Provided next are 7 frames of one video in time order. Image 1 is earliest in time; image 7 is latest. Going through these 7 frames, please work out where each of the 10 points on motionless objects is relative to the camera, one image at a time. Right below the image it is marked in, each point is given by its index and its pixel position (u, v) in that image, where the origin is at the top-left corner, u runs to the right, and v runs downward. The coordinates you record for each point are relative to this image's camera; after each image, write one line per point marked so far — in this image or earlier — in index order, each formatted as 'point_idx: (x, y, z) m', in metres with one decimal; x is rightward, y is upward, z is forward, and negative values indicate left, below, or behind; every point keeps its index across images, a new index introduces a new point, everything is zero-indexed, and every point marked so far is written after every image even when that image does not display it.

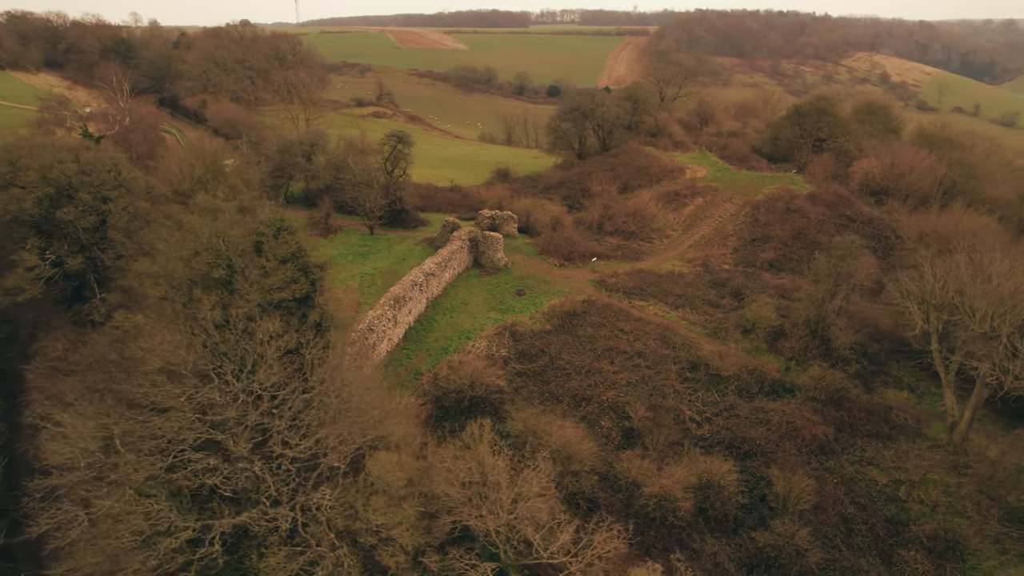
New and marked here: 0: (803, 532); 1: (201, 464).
0: (+7.2, -6.0, +15.7) m
1: (-5.1, -2.9, +10.9) m
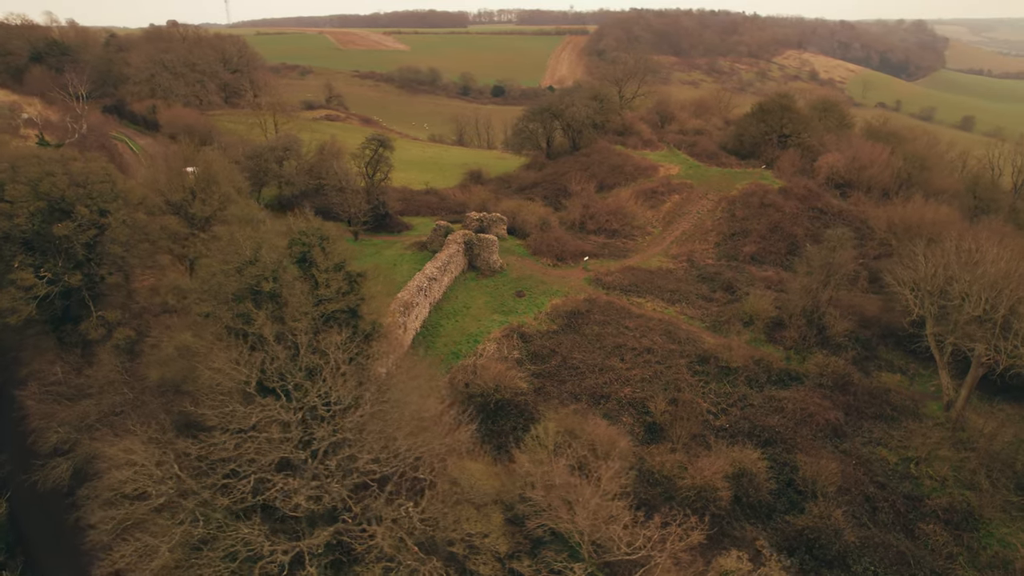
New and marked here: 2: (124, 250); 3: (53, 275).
0: (+8.4, -5.8, +16.4) m
1: (-3.6, -3.2, +10.6) m
2: (-11.9, +1.2, +19.8) m
3: (-13.2, +0.5, +18.6) m
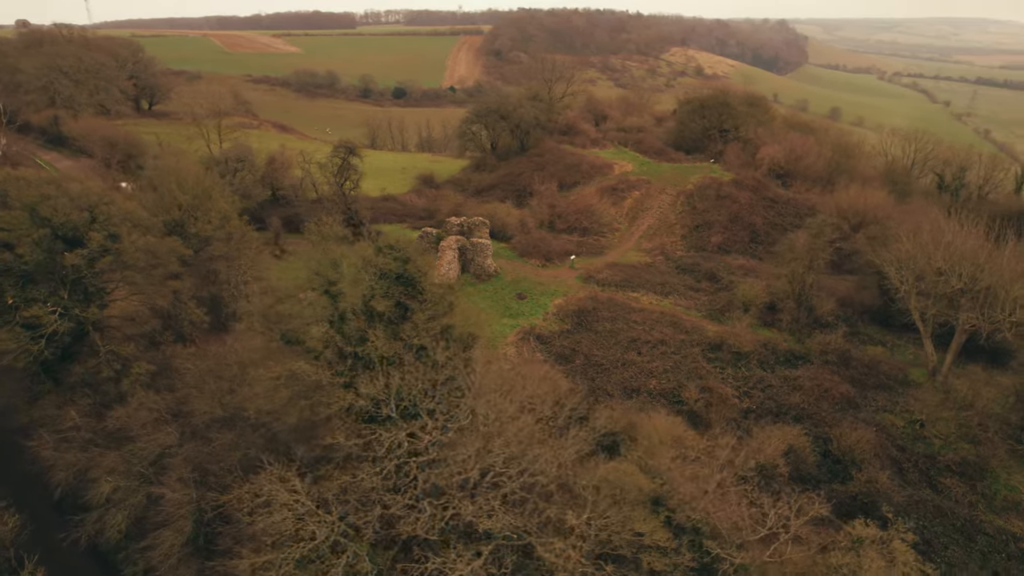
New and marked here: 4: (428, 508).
0: (+10.3, -5.3, +17.9) m
1: (-0.8, -3.4, +10.3) m
2: (-10.6, +0.3, +18.1) m
3: (-11.7, -0.5, +16.7) m
4: (-1.3, -3.5, +10.4) m
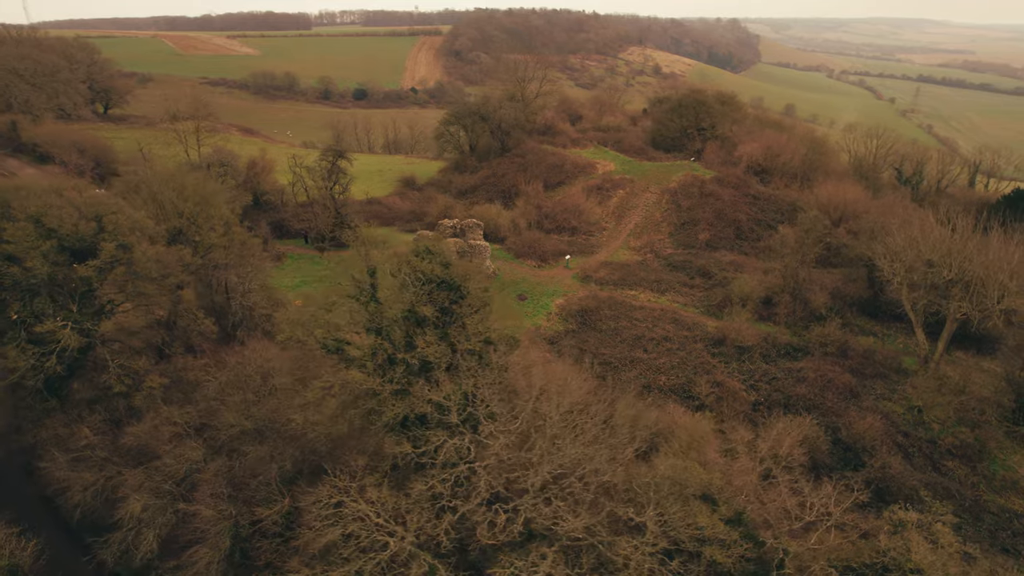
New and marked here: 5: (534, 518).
0: (+11.0, -5.1, +18.5) m
1: (+0.3, -3.5, +10.3) m
2: (-10.0, 0.0, +17.6) m
3: (-11.0, -0.8, +16.1) m
4: (-0.2, -3.6, +10.4) m
5: (+0.4, -3.6, +10.2) m
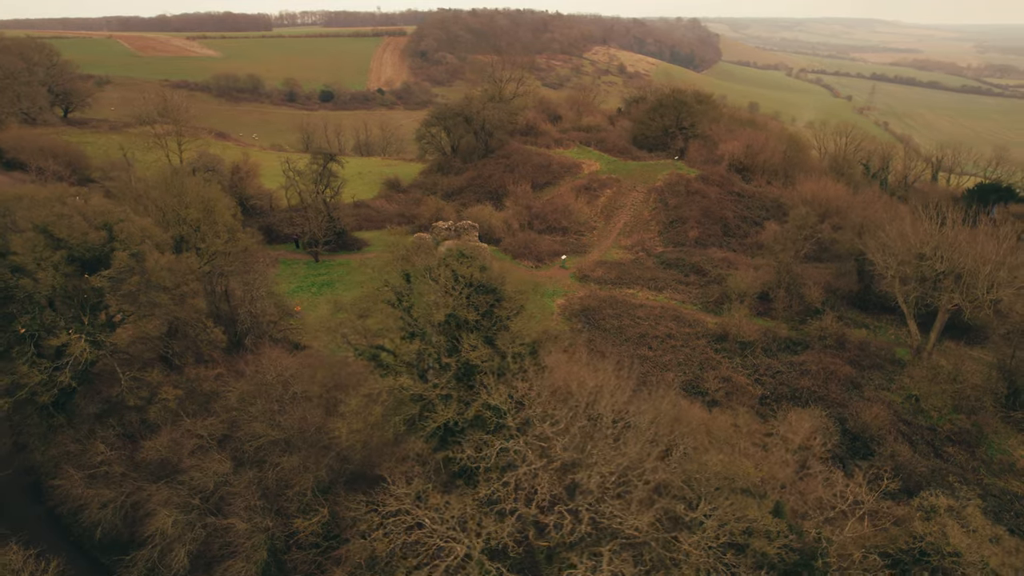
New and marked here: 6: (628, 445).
0: (+11.6, -4.9, +19.1) m
1: (+1.3, -3.5, +10.4) m
2: (-9.5, -0.2, +17.1) m
3: (-10.4, -1.1, +15.6) m
4: (+0.8, -3.7, +10.4) m
5: (+1.3, -3.7, +10.3) m
6: (+2.0, -2.8, +11.4) m
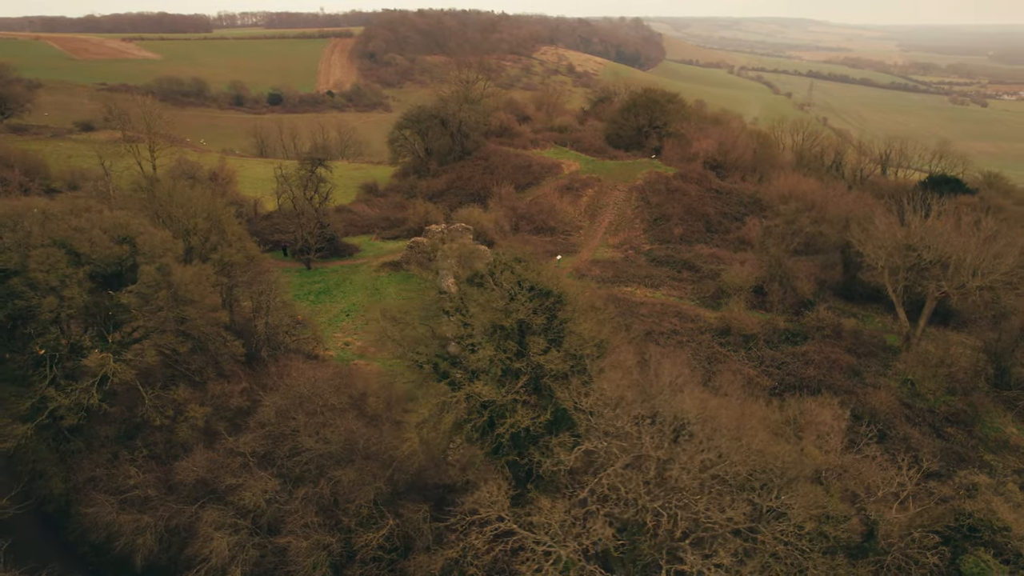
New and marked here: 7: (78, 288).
0: (+12.5, -4.6, +20.0) m
1: (+2.7, -3.5, +10.5) m
2: (-8.5, -0.6, +16.5) m
3: (-9.3, -1.4, +14.9) m
4: (+2.3, -3.7, +10.5) m
5: (+2.8, -3.7, +10.4) m
6: (+3.4, -2.8, +11.6) m
7: (-9.8, 0.0, +14.3) m
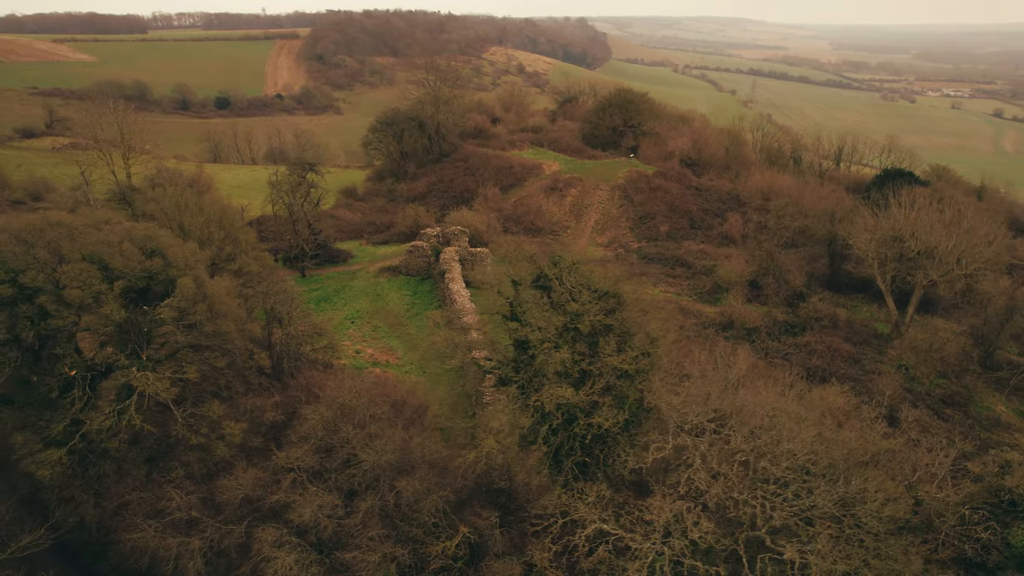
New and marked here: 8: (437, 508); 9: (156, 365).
0: (+13.3, -4.2, +21.0) m
1: (+4.3, -3.5, +10.8) m
2: (-7.5, -0.9, +15.9) m
3: (-8.2, -1.8, +14.3) m
4: (+3.8, -3.6, +10.8) m
5: (+4.4, -3.6, +10.7) m
6: (+4.8, -2.7, +11.9) m
7: (-8.6, -0.4, +13.7) m
8: (-1.6, -4.6, +13.0) m
9: (-8.0, -1.9, +14.4) m
